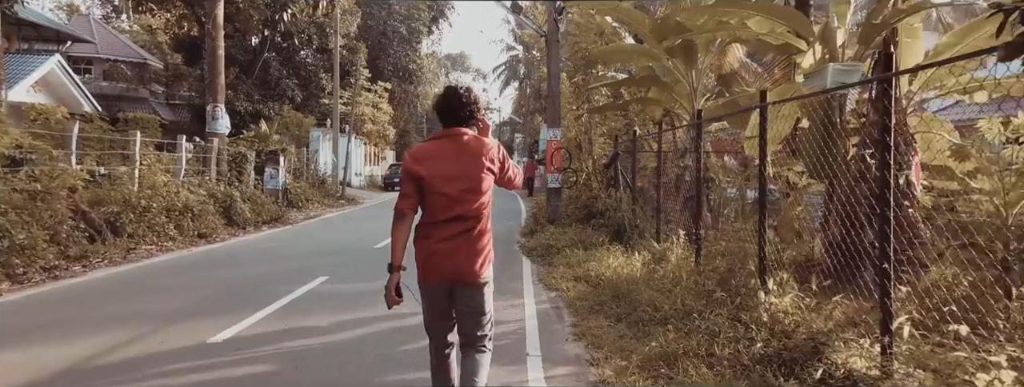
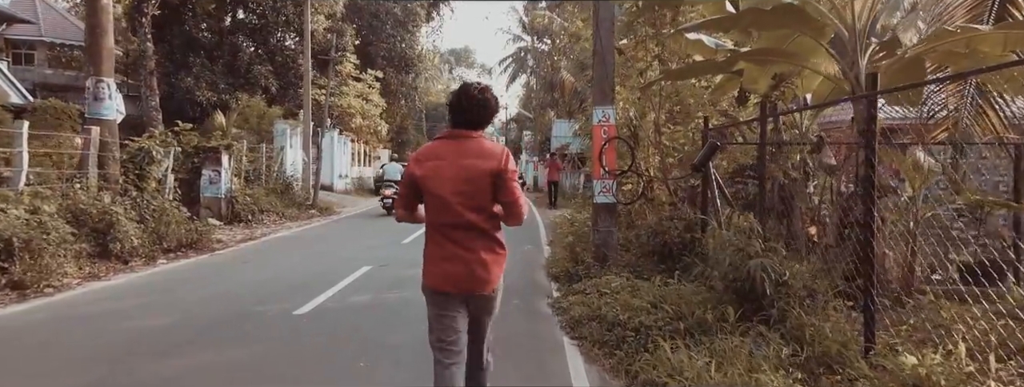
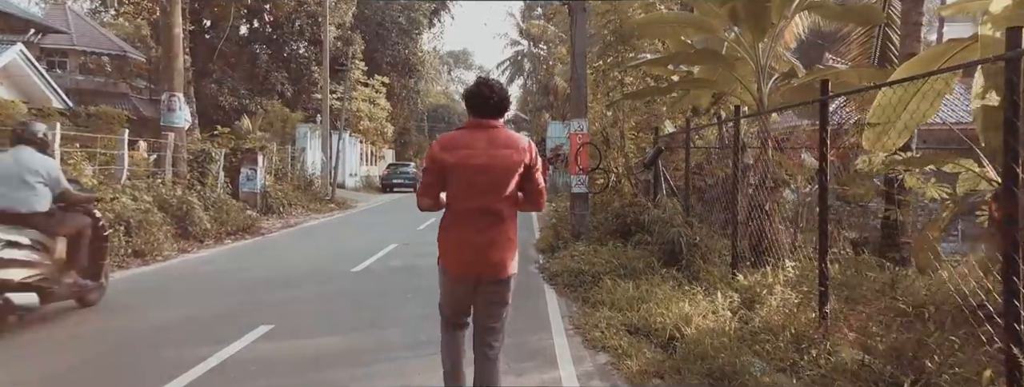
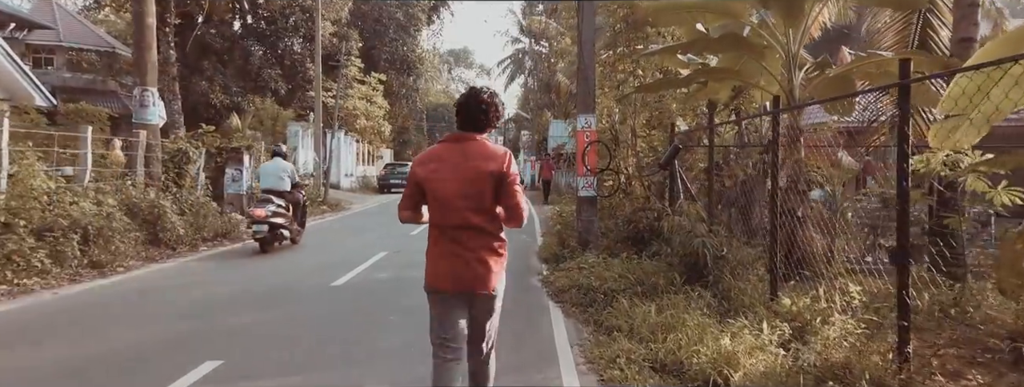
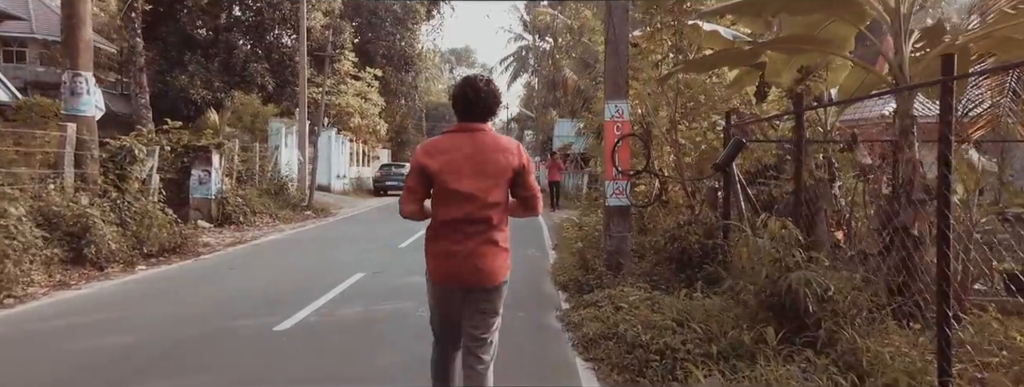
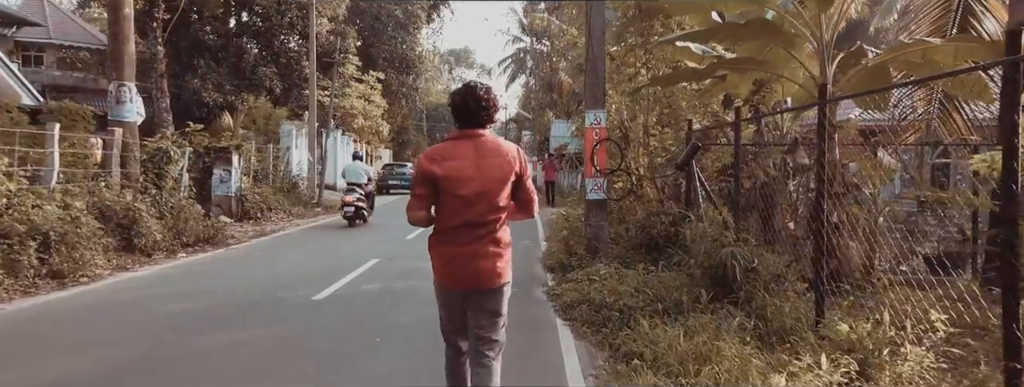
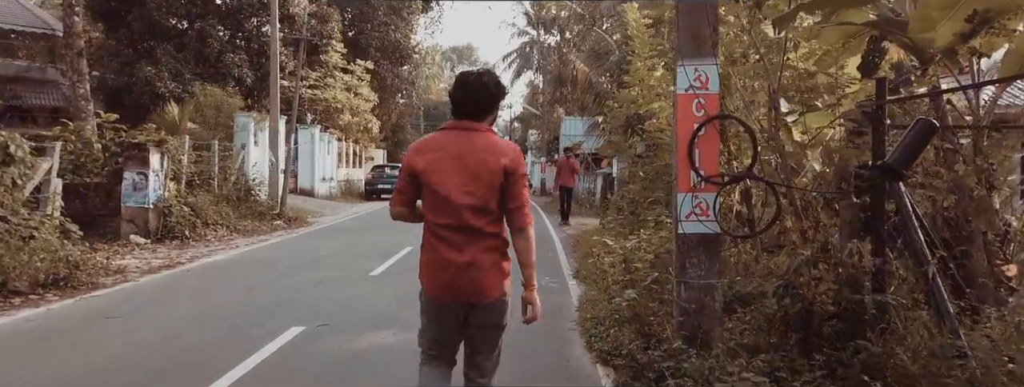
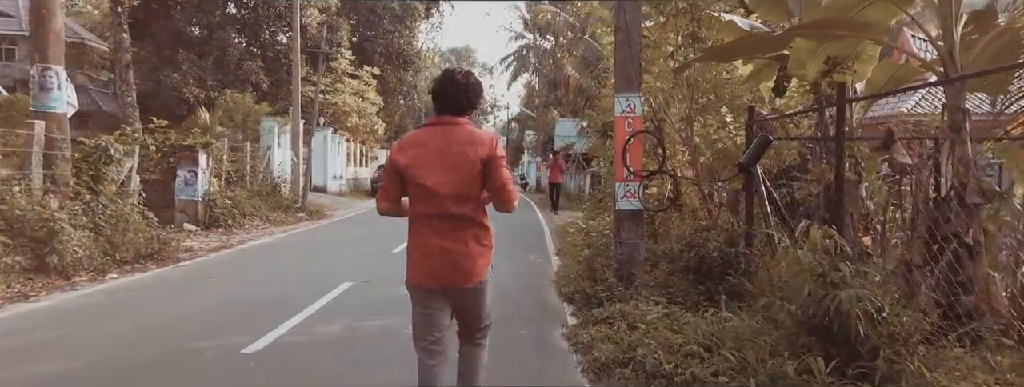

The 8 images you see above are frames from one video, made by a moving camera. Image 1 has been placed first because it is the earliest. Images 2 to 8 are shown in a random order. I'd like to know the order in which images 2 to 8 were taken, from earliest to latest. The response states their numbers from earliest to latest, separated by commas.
3, 4, 6, 2, 5, 8, 7
